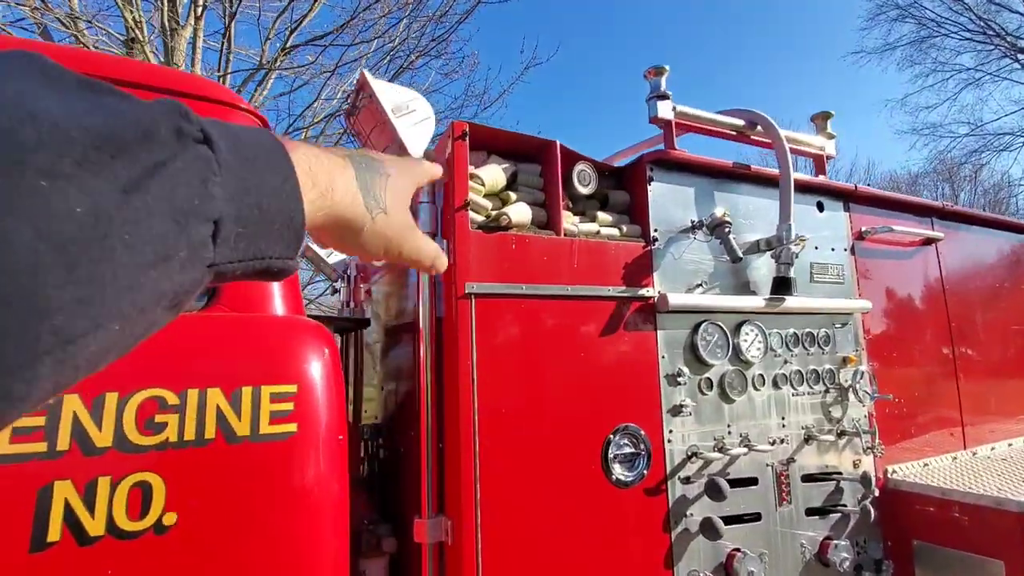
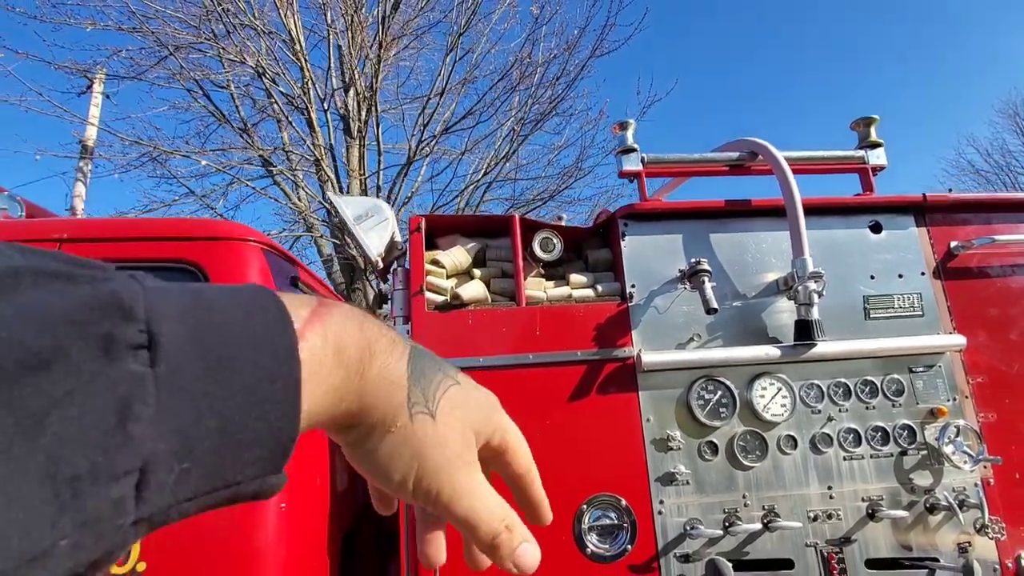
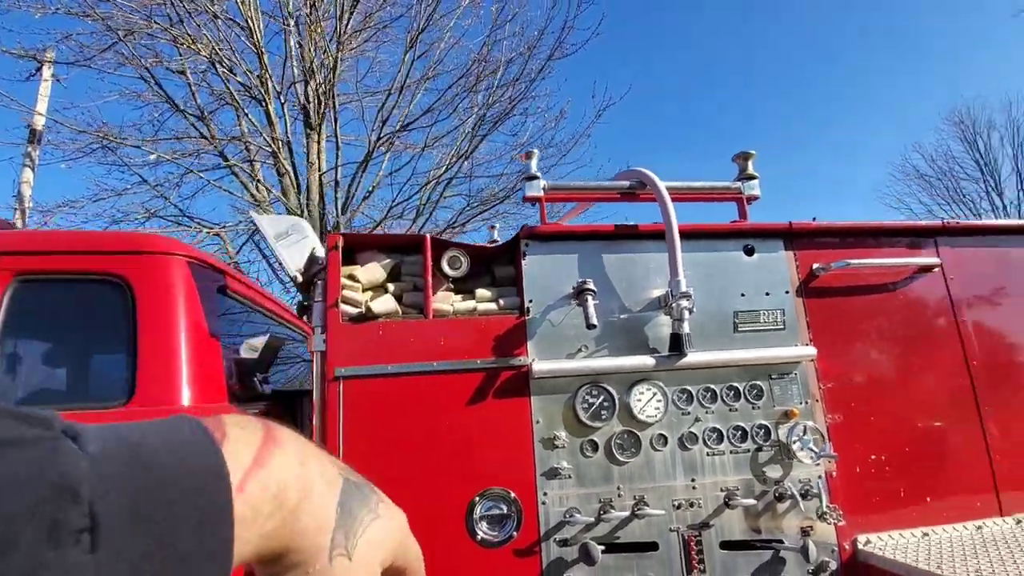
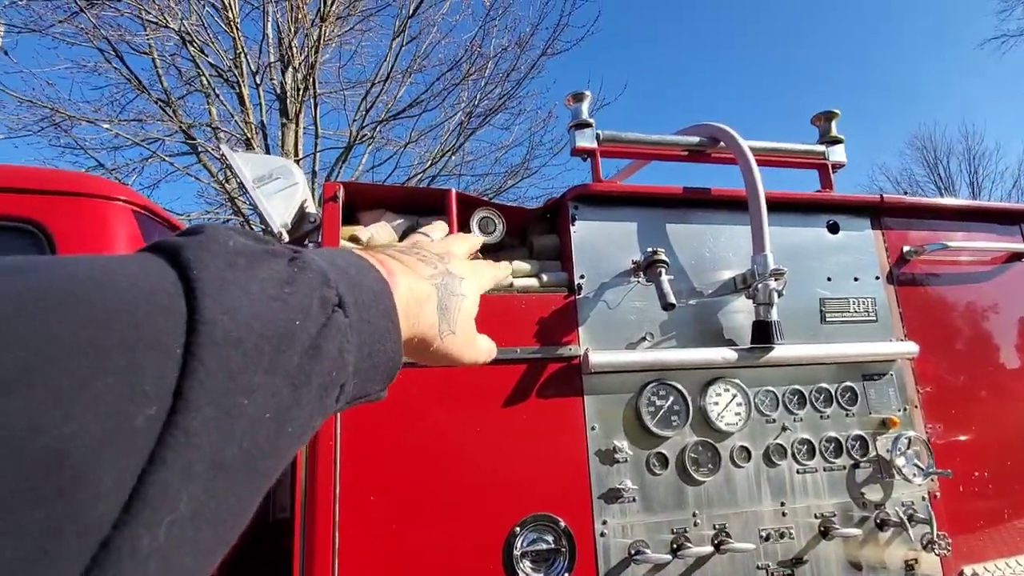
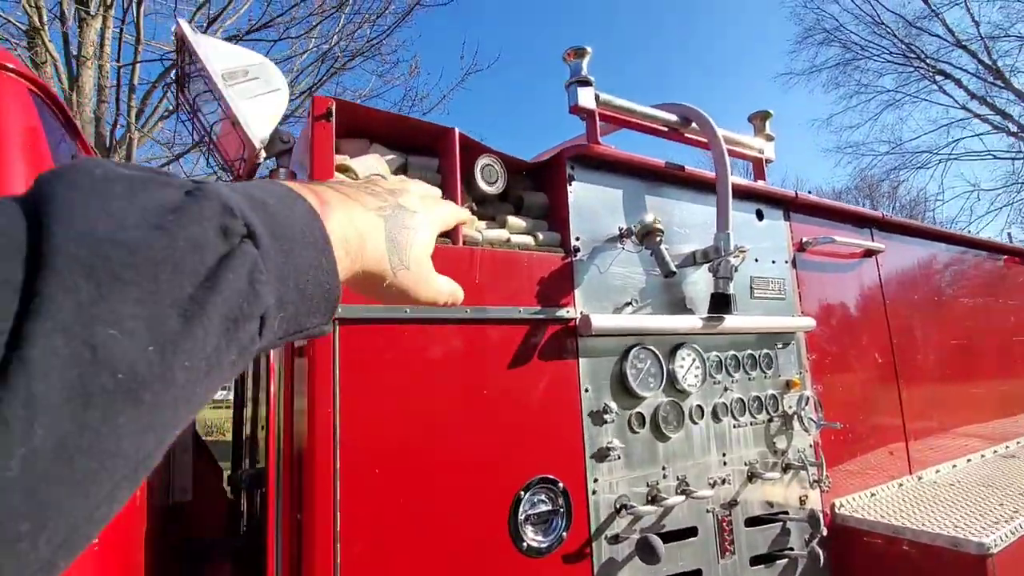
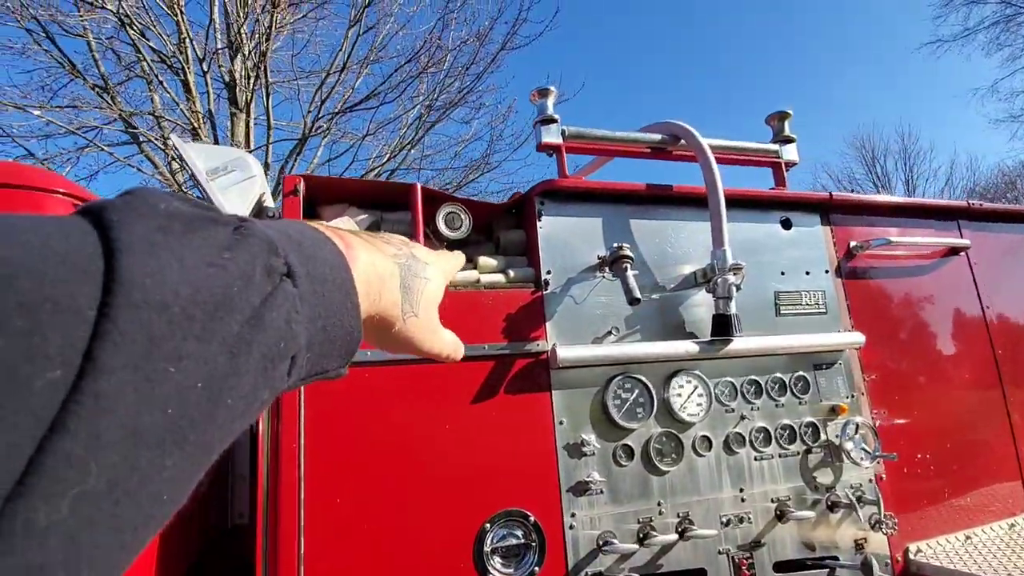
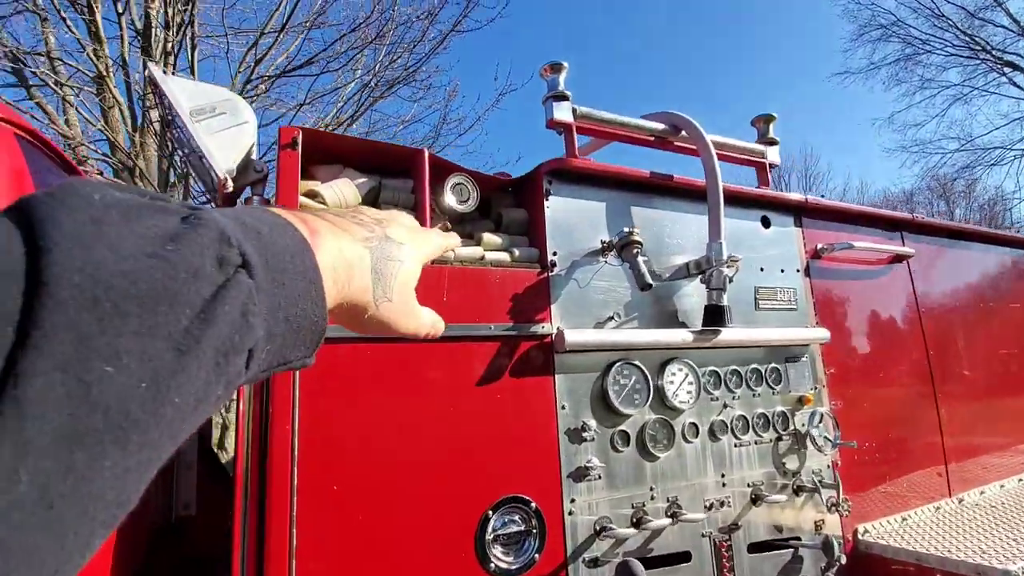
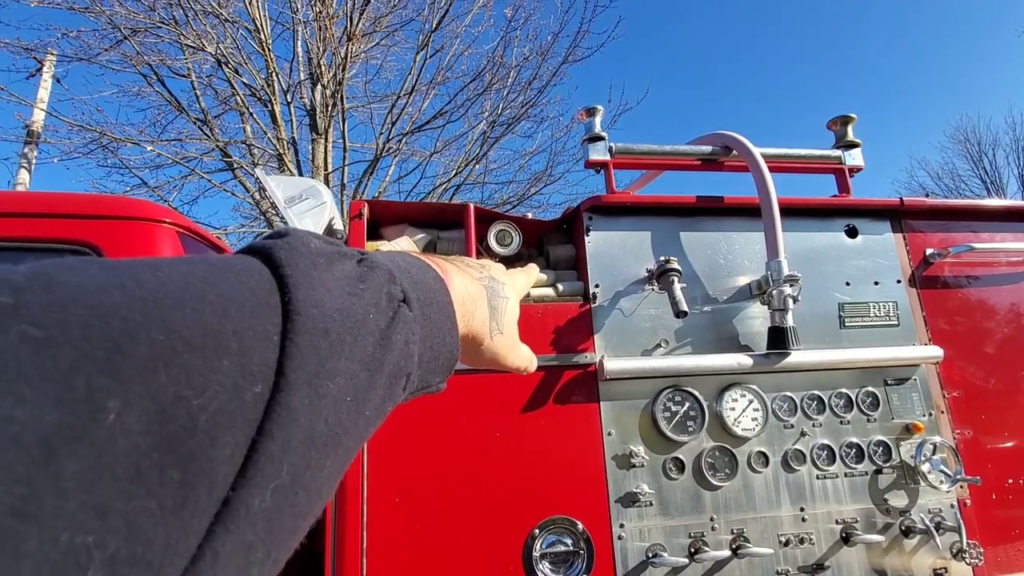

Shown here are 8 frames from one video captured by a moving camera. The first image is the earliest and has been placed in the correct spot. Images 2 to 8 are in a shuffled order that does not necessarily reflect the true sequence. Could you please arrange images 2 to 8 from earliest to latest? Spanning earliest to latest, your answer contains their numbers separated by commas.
5, 7, 6, 4, 8, 2, 3
